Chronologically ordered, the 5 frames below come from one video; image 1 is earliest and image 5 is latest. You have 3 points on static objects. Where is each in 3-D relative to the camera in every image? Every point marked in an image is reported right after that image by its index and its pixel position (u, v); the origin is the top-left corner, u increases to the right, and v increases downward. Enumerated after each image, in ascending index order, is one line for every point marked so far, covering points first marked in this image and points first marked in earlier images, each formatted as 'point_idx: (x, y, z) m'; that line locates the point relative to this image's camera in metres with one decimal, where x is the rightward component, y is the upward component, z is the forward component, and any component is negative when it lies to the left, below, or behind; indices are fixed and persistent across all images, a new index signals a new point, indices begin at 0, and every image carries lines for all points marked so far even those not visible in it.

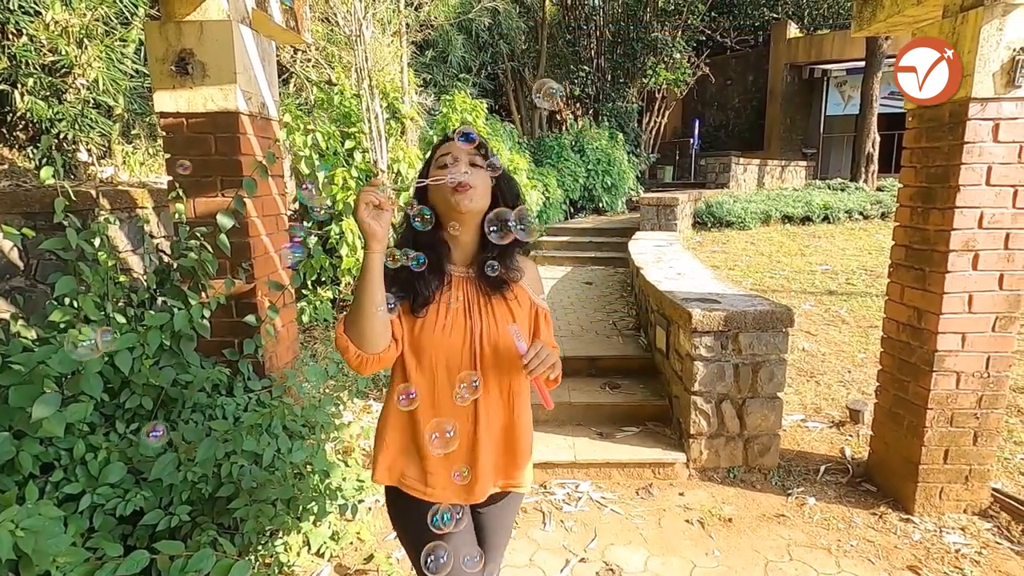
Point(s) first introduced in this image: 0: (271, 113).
0: (-1.2, +0.9, +2.7) m
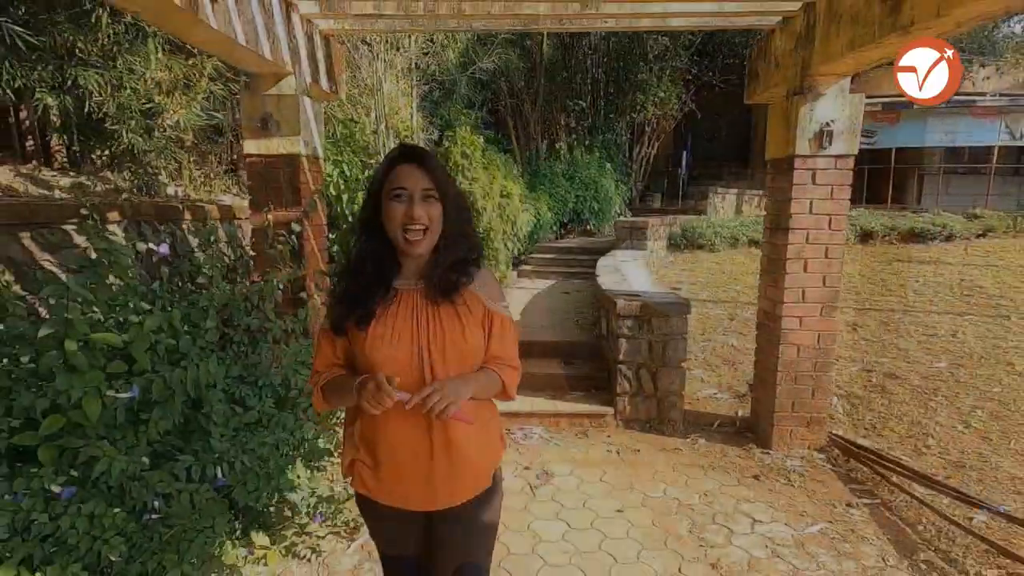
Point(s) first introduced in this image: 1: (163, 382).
0: (-1.4, +1.0, +3.8) m
1: (-1.2, -0.3, +1.9) m
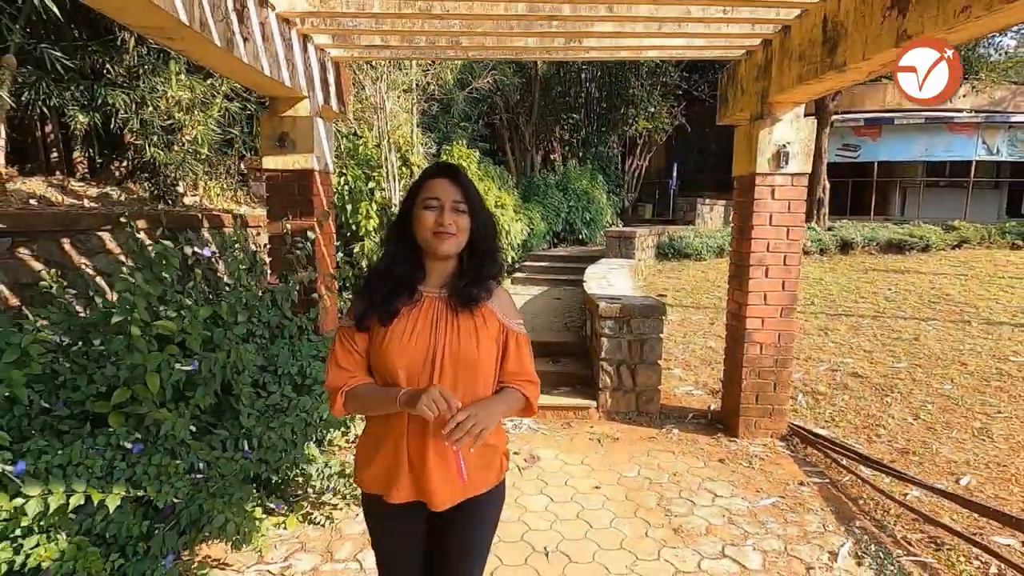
0: (-1.4, +0.9, +4.2) m
1: (-1.3, -0.3, +2.3) m
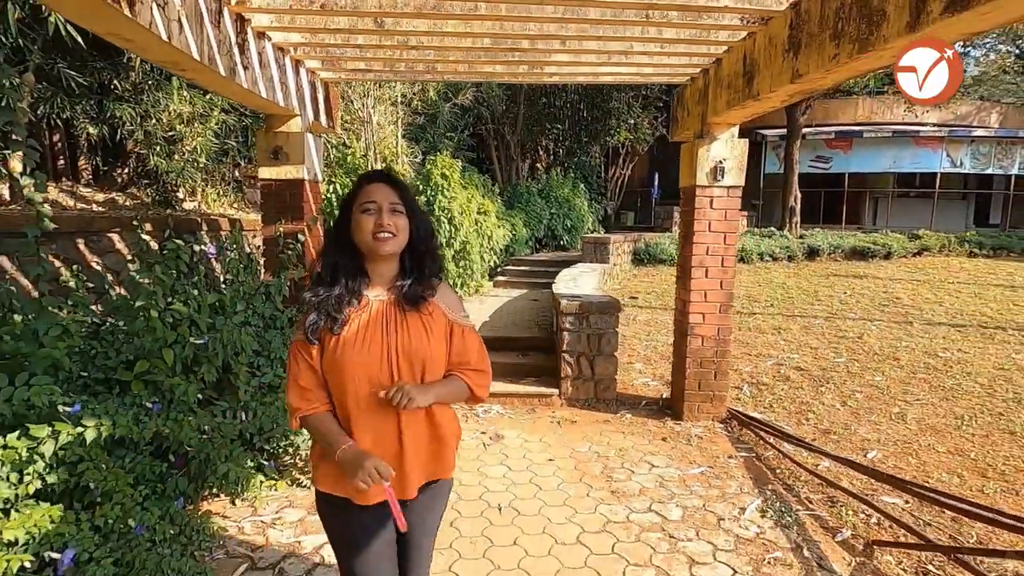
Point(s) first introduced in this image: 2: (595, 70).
0: (-1.7, +1.0, +4.6) m
1: (-1.5, -0.3, +2.7) m
2: (+0.6, +1.7, +4.2) m
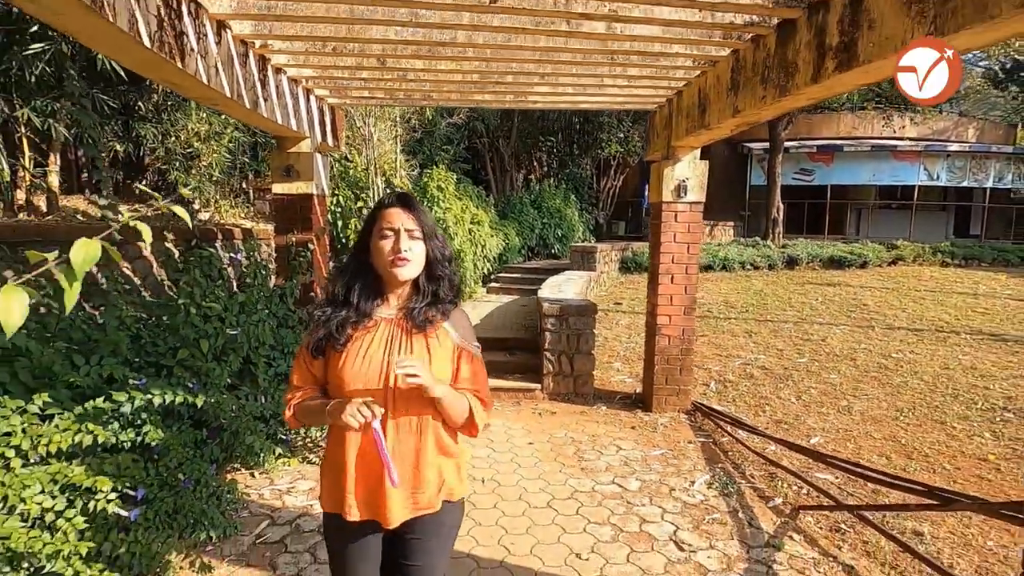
0: (-1.8, +0.9, +5.1) m
1: (-1.6, -0.3, +3.2) m
2: (+0.5, +1.6, +4.7) m
